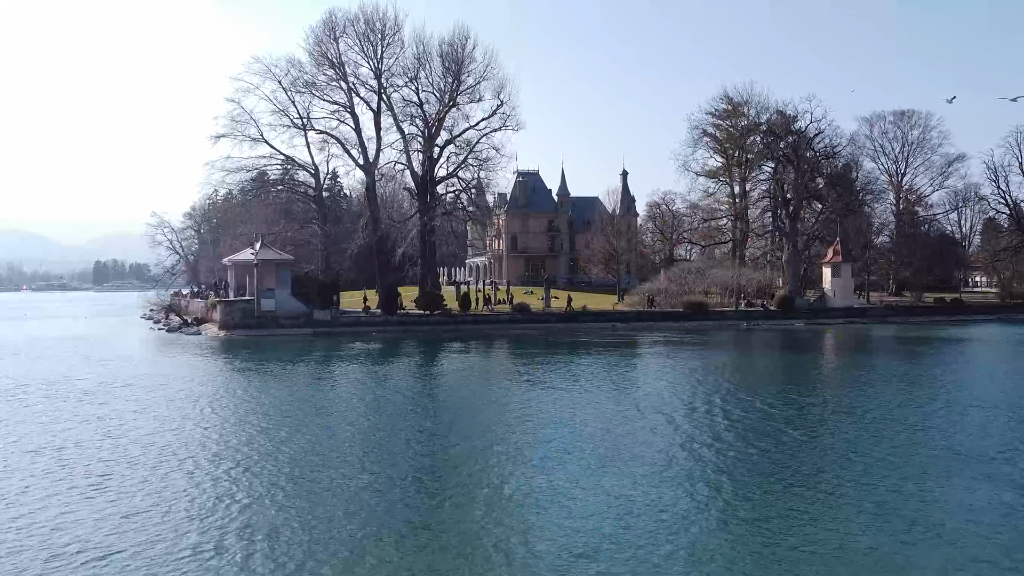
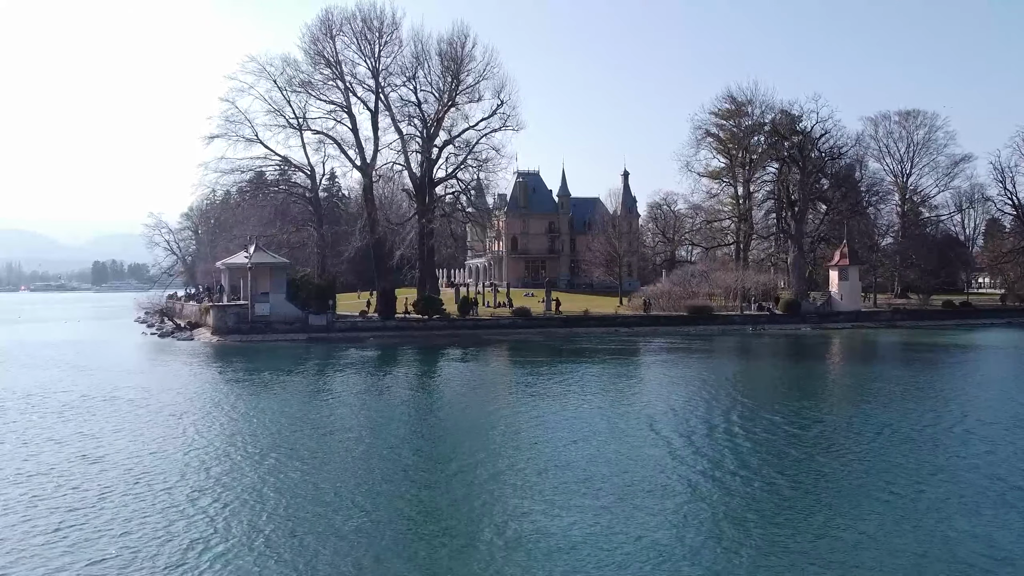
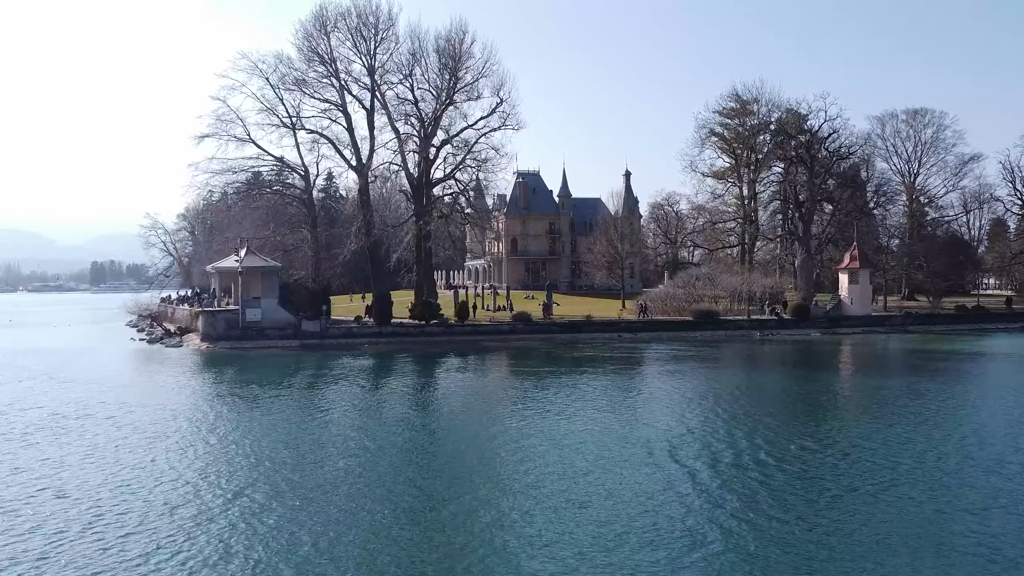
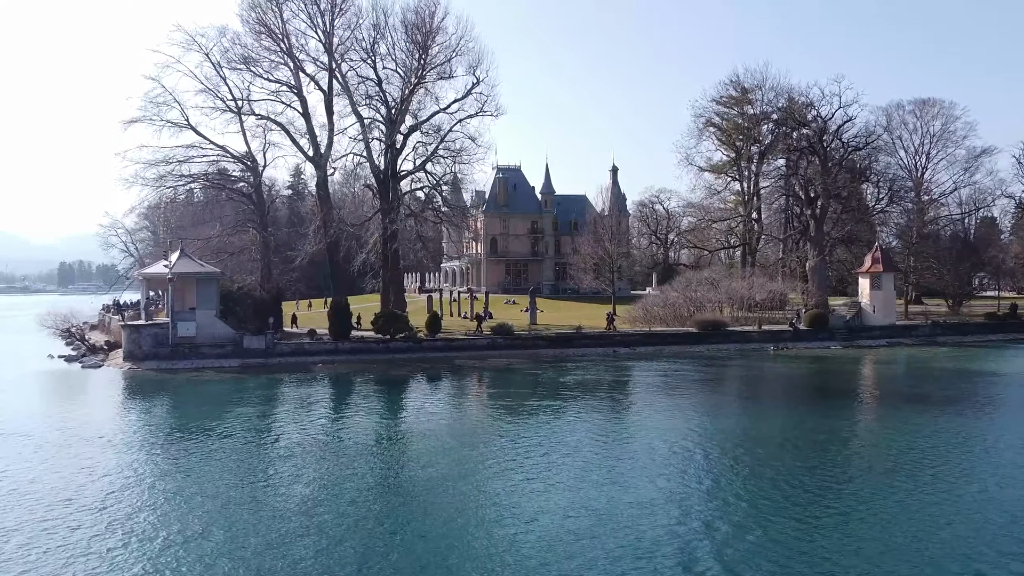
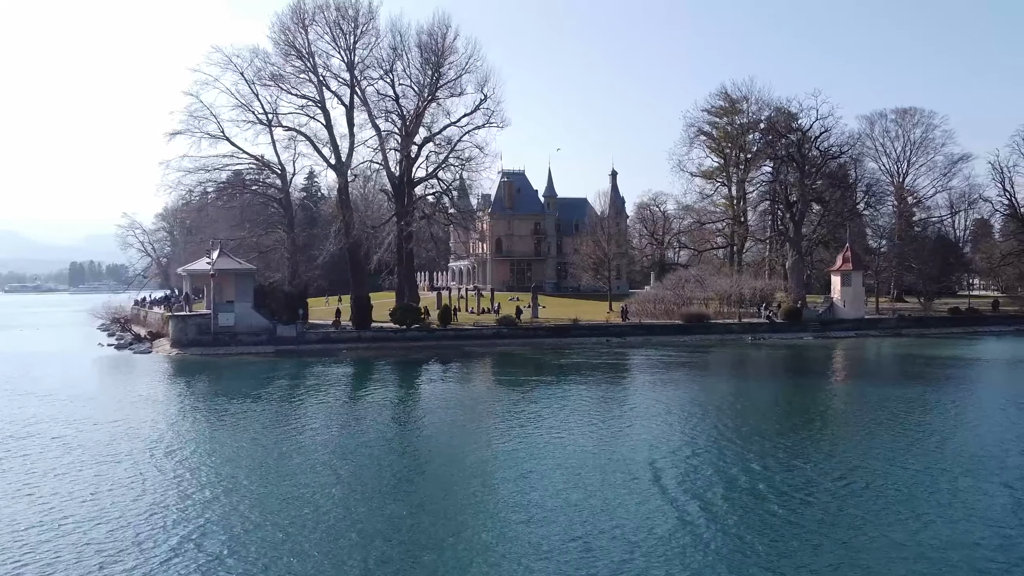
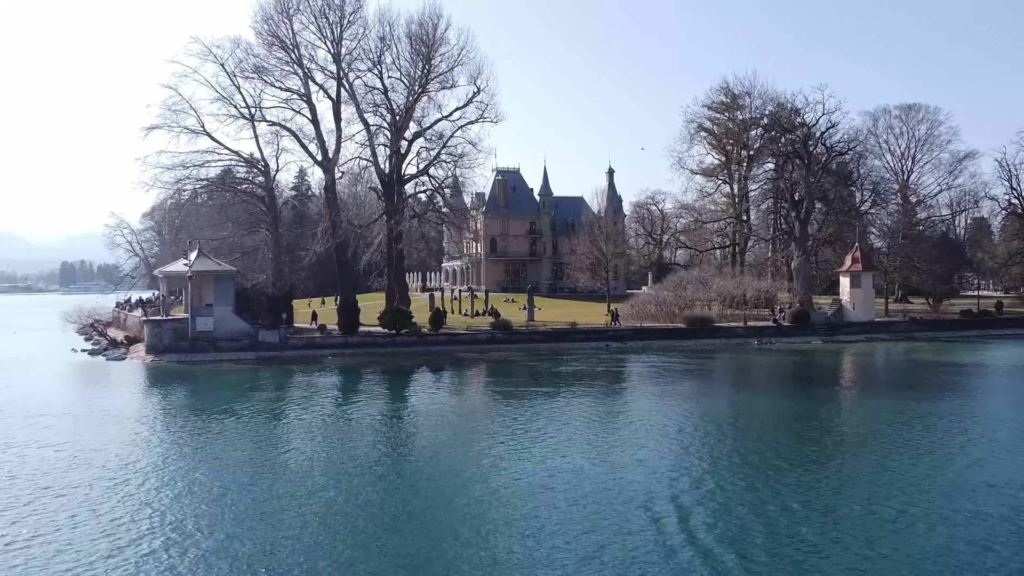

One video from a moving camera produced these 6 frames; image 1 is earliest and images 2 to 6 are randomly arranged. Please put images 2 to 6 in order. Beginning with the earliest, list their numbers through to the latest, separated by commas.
2, 3, 5, 6, 4
